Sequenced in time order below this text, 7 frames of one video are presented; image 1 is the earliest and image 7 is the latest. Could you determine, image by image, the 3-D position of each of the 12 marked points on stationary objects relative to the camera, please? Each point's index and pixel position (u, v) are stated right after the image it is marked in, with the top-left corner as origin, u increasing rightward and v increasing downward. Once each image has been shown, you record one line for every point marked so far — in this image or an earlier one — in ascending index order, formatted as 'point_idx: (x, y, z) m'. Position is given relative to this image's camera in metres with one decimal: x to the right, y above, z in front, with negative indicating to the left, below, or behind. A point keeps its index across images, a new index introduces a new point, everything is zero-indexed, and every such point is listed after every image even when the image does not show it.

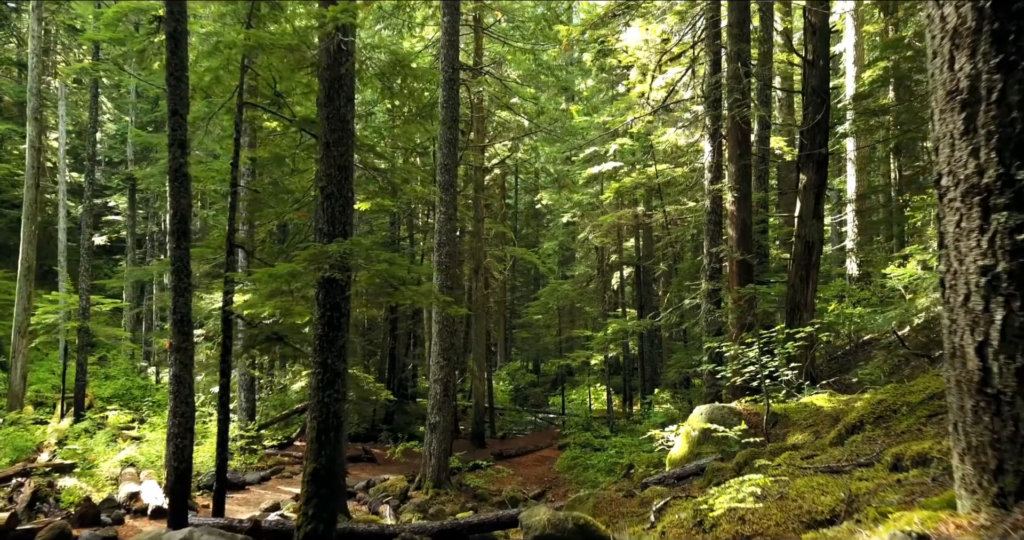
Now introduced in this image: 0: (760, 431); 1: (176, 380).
0: (+2.3, -1.5, +6.7) m
1: (-3.1, -1.0, +6.7) m
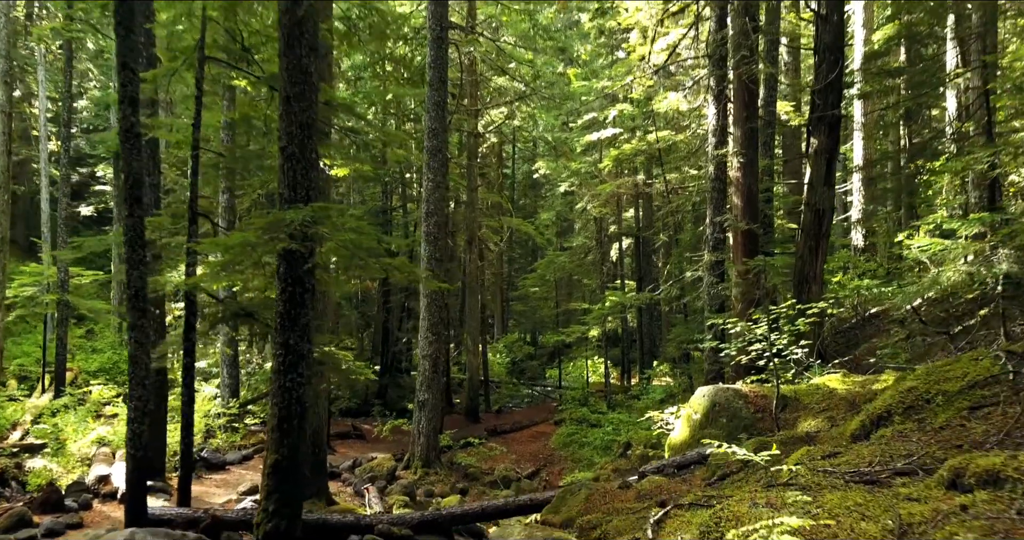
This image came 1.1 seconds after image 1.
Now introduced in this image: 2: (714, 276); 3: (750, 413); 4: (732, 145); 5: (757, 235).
0: (+2.2, -1.3, +6.2) m
1: (-3.3, -0.8, +6.1) m
2: (+2.9, -0.1, +10.3) m
3: (+2.1, -1.2, +6.2) m
4: (+3.1, +1.8, +10.1) m
5: (+3.3, +0.5, +9.7) m
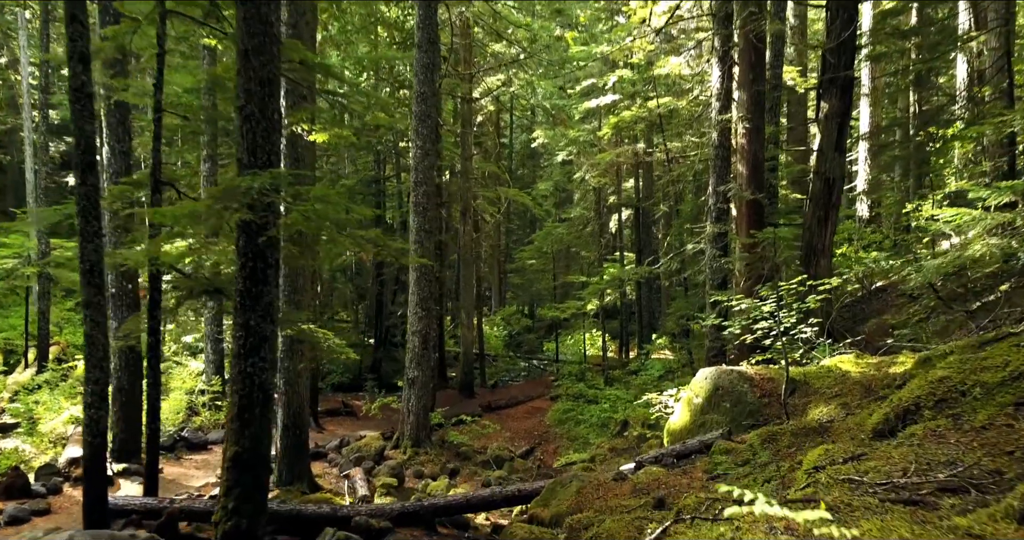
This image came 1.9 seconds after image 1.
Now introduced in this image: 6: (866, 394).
0: (+2.1, -1.1, +5.7) m
1: (-3.4, -0.6, +5.7) m
2: (+2.8, +0.3, +9.8) m
3: (+2.0, -1.0, +5.8) m
4: (+3.0, +2.1, +9.5) m
5: (+3.2, +0.8, +9.2) m
6: (+2.5, -0.9, +5.1) m
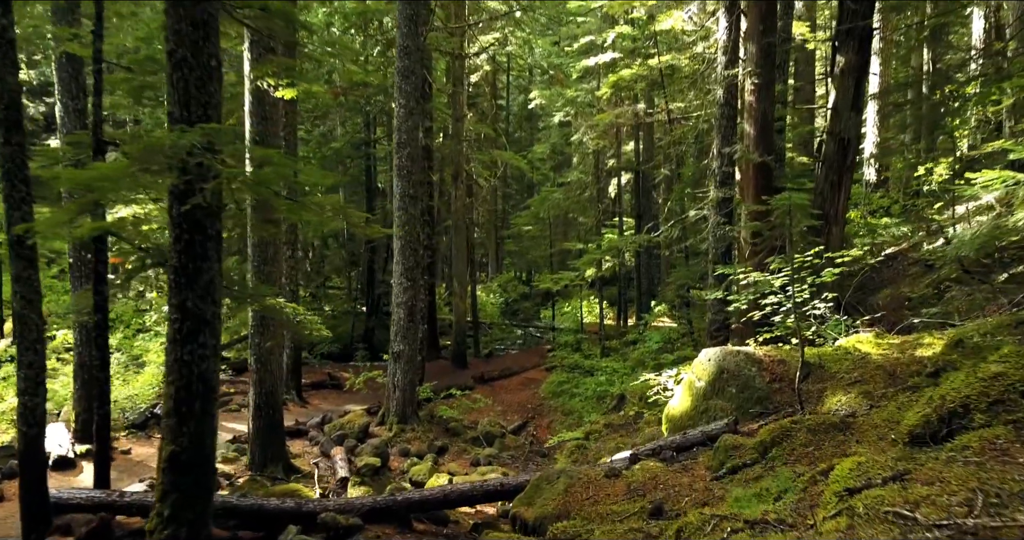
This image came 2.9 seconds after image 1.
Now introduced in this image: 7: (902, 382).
0: (+2.0, -0.8, +5.2) m
1: (-3.5, -0.4, +5.1) m
2: (+2.7, +0.7, +9.2) m
3: (+1.8, -0.8, +5.2) m
4: (+2.9, +2.5, +8.8) m
5: (+3.1, +1.2, +8.5) m
6: (+2.4, -0.7, +4.5) m
7: (+2.4, -0.7, +4.4) m
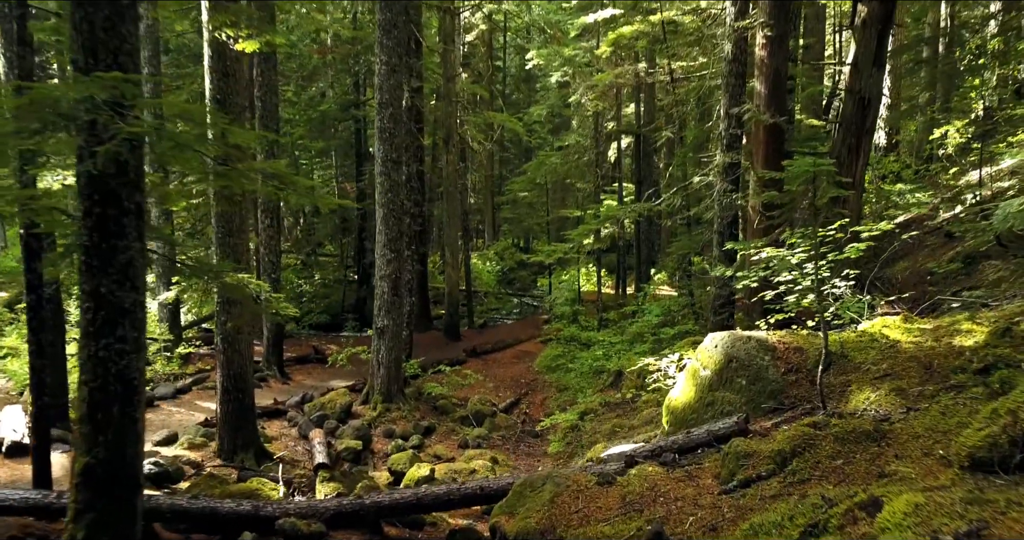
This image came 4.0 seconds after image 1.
0: (+1.9, -0.7, +4.6) m
1: (-3.6, -0.2, +4.4) m
2: (+2.6, +1.0, +8.5) m
3: (+1.7, -0.7, +4.6) m
4: (+2.7, +2.8, +8.0) m
5: (+3.0, +1.5, +7.8) m
6: (+2.3, -0.6, +3.9) m
7: (+2.3, -0.6, +3.8) m
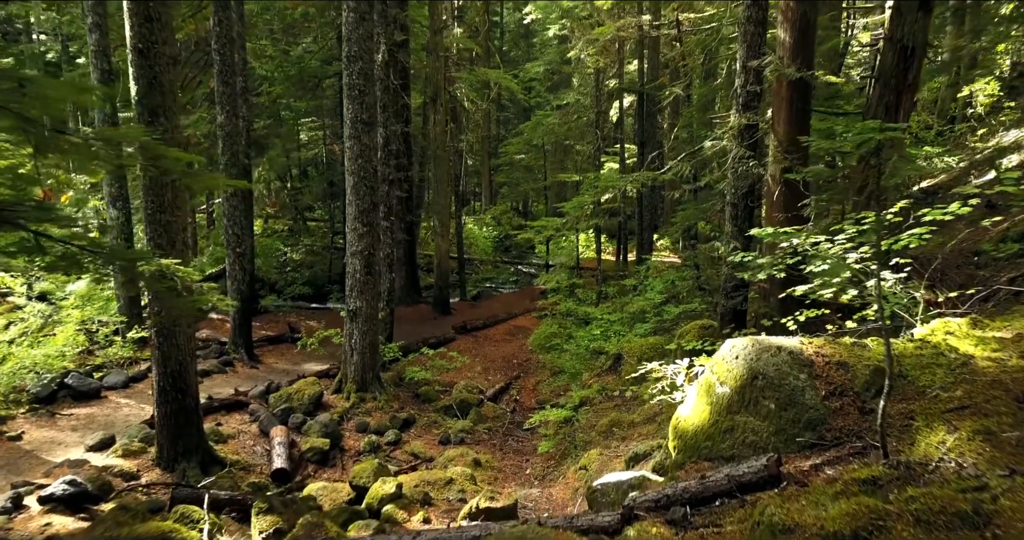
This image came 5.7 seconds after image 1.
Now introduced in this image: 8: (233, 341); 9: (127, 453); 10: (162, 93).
0: (+1.7, -0.7, +3.6) m
1: (-3.8, -0.2, +3.4) m
2: (+2.4, +1.3, +7.4) m
3: (+1.5, -0.6, +3.6) m
4: (+2.6, +3.0, +6.8) m
5: (+2.8, +1.7, +6.7) m
6: (+2.1, -0.6, +2.9) m
7: (+2.1, -0.6, +2.8) m
8: (-4.1, -1.0, +10.5) m
9: (-3.5, -1.7, +6.5) m
10: (-2.9, +1.5, +6.0) m
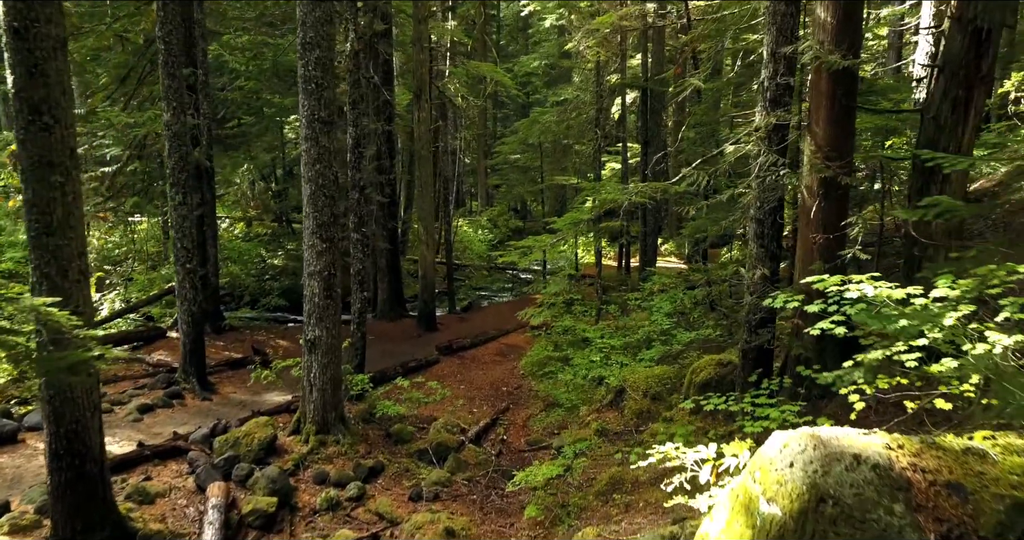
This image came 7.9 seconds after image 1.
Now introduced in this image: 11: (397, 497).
0: (+1.5, -0.9, +2.3) m
1: (-3.9, -0.5, +2.2) m
2: (+2.2, +1.0, +6.2) m
3: (+1.4, -0.9, +2.4) m
4: (+2.4, +2.8, +5.6) m
5: (+2.6, +1.5, +5.5) m
6: (+1.9, -0.9, +1.7) m
7: (+1.9, -0.9, +1.6) m
8: (-4.2, -1.3, +9.2) m
9: (-3.7, -1.9, +5.3) m
10: (-3.1, +1.2, +4.7) m
11: (-1.1, -2.2, +6.9) m
